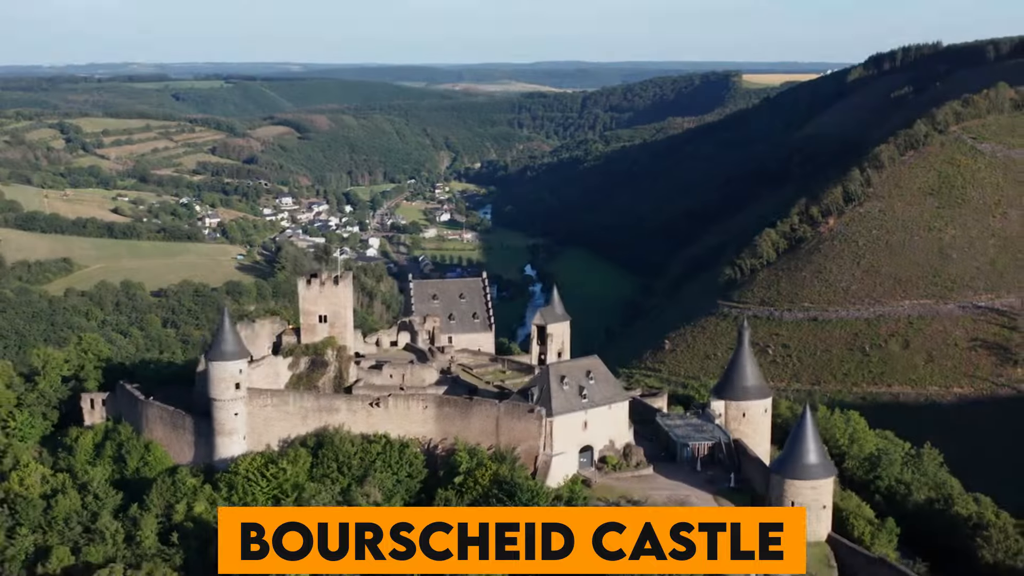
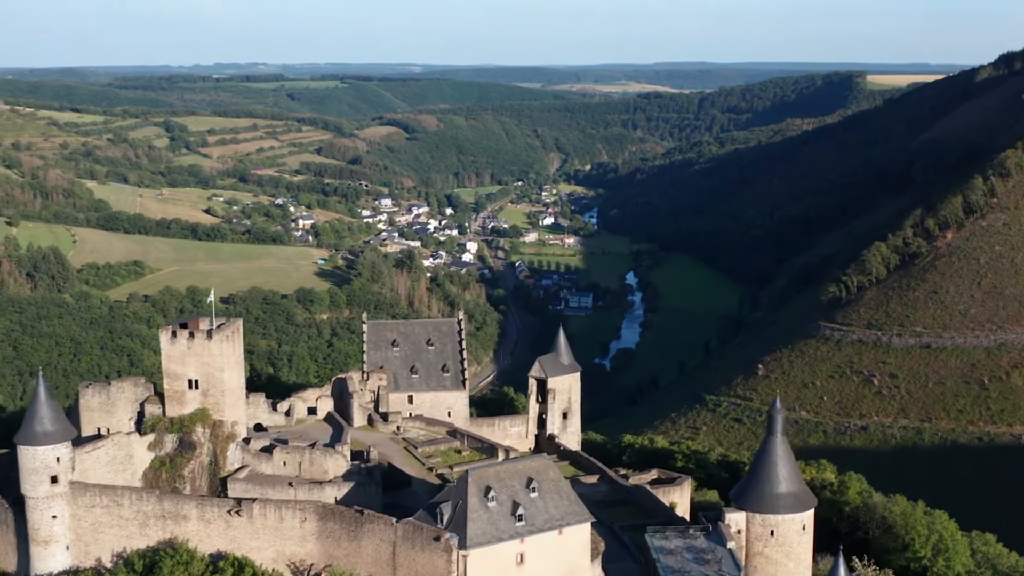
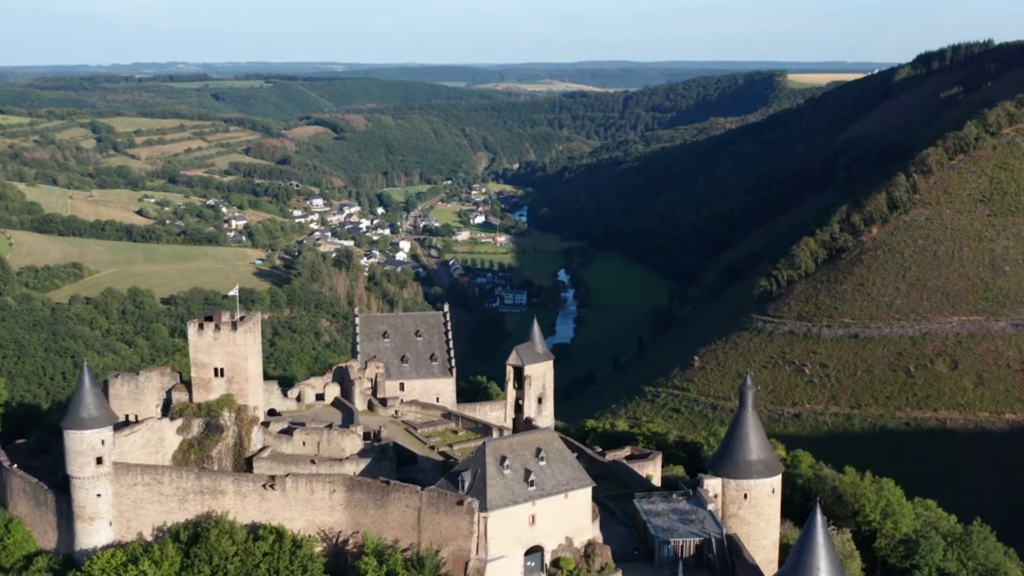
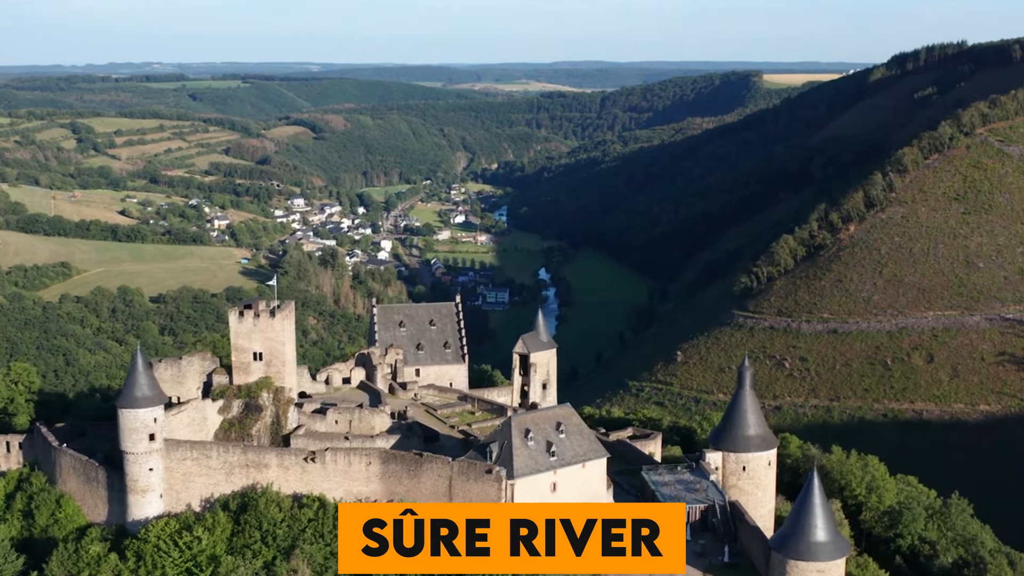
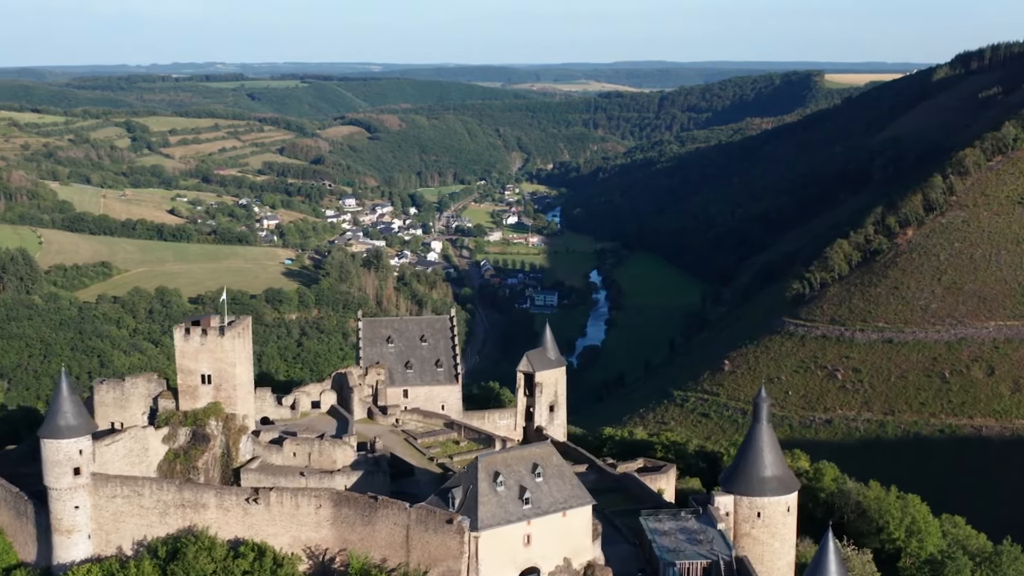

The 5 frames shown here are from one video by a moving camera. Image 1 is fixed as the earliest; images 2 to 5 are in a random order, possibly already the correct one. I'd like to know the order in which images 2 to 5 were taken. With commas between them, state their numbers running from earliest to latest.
4, 3, 5, 2
